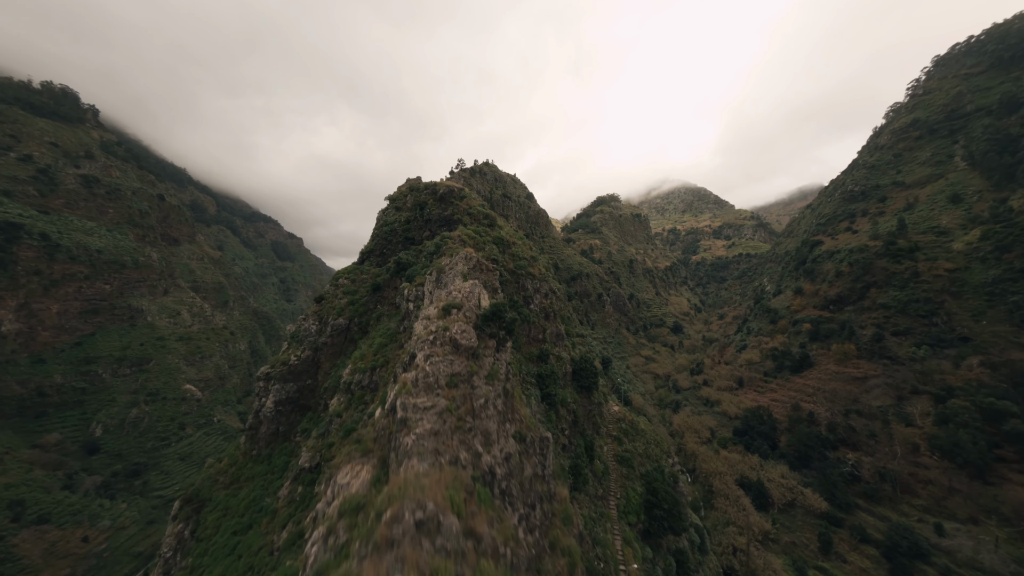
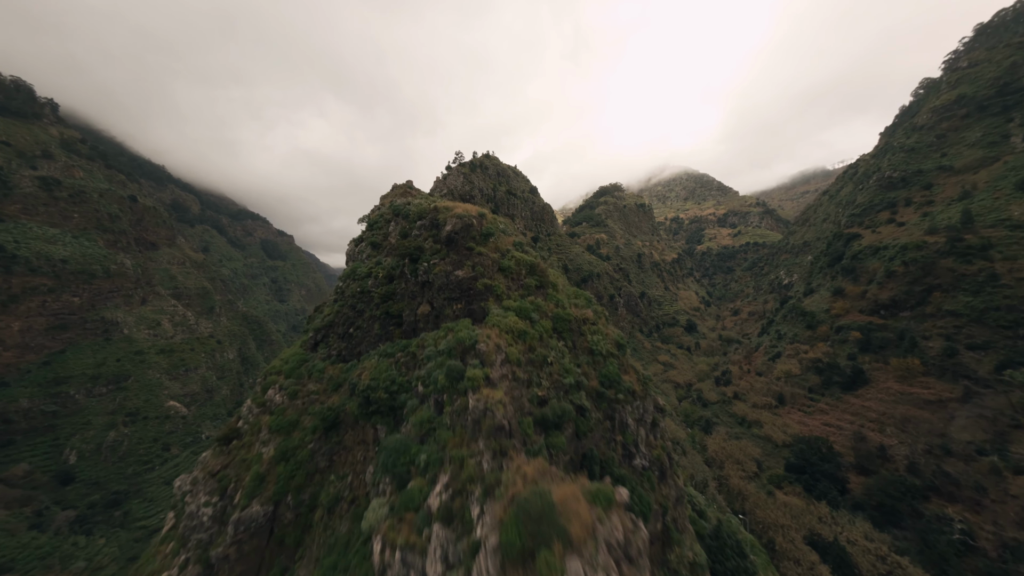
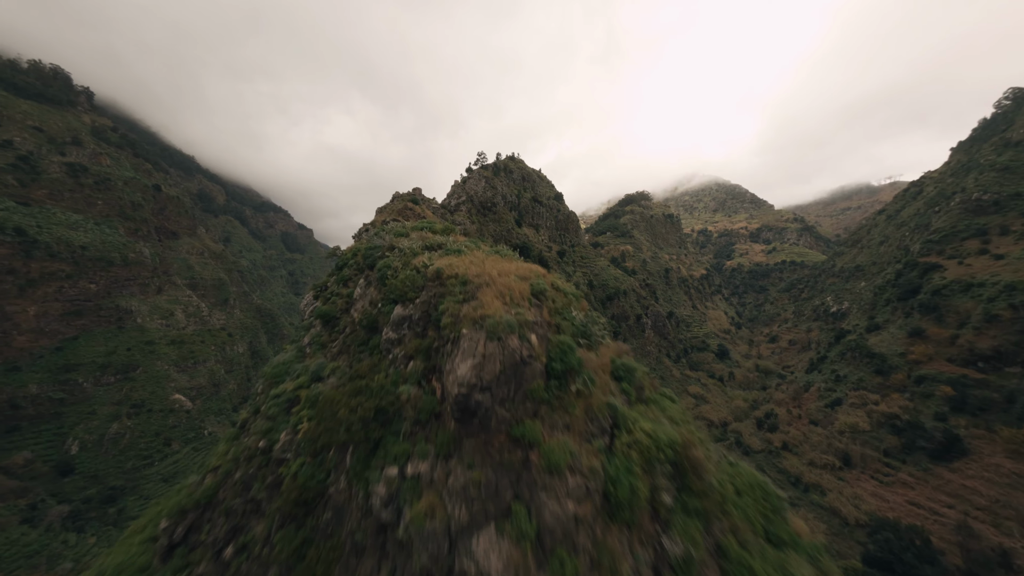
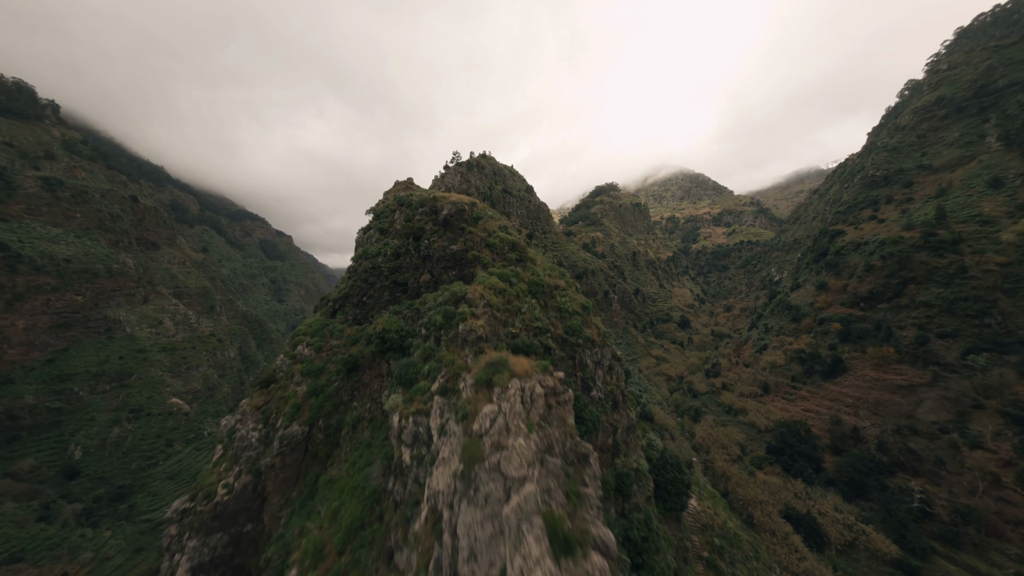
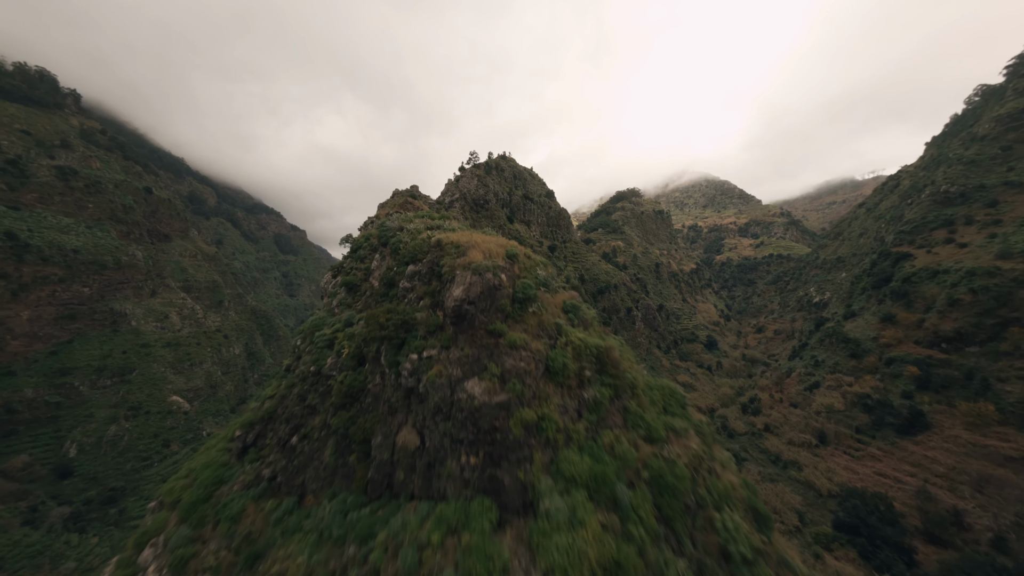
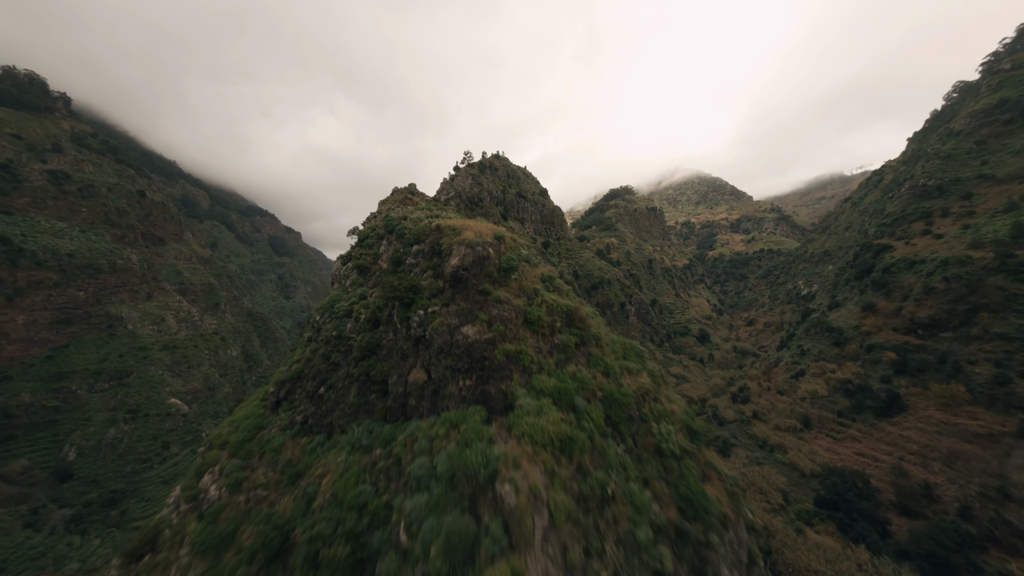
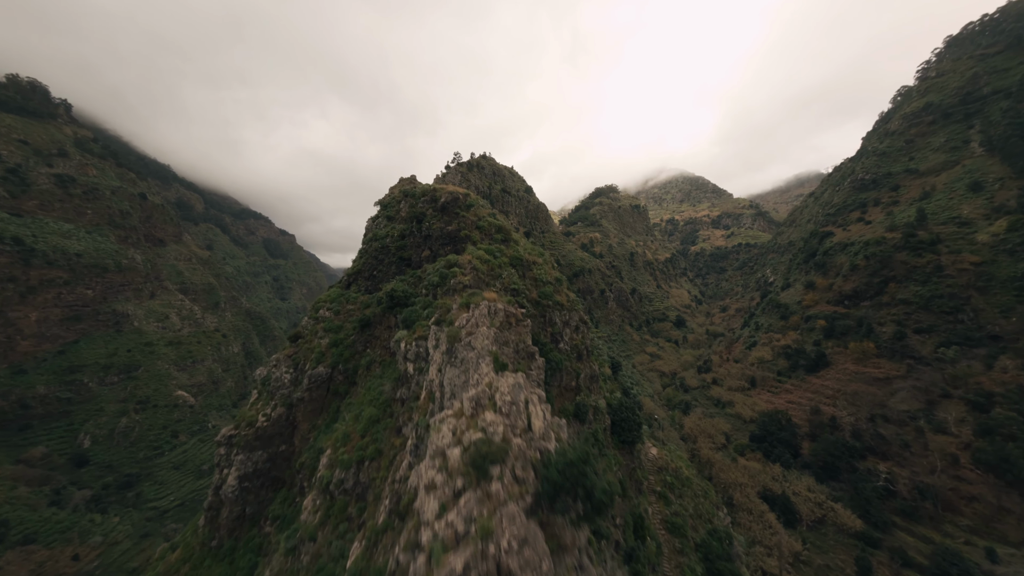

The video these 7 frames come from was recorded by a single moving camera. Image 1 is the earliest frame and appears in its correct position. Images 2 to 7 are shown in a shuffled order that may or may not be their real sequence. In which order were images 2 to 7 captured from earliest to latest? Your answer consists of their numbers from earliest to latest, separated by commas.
7, 4, 2, 6, 5, 3
